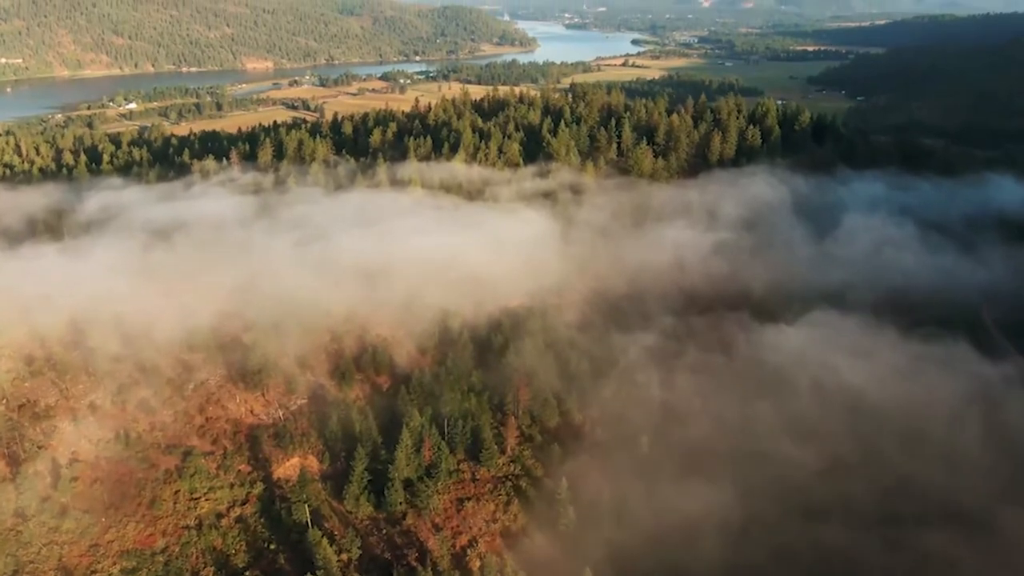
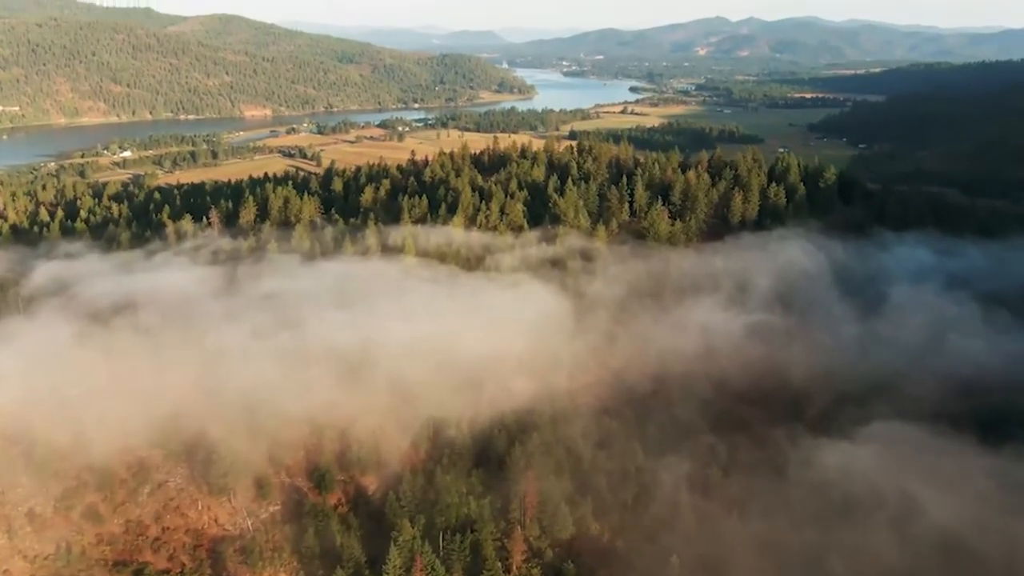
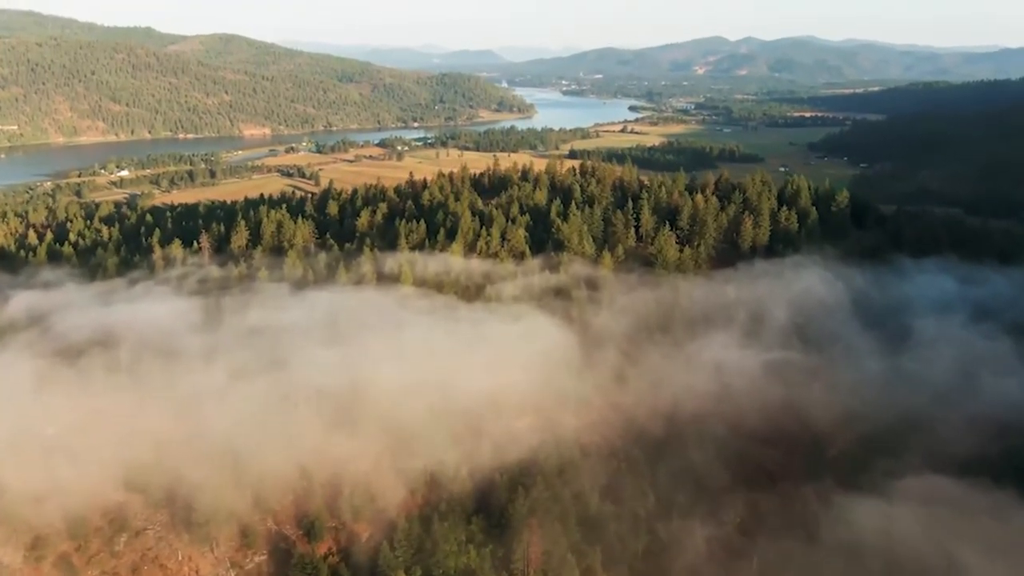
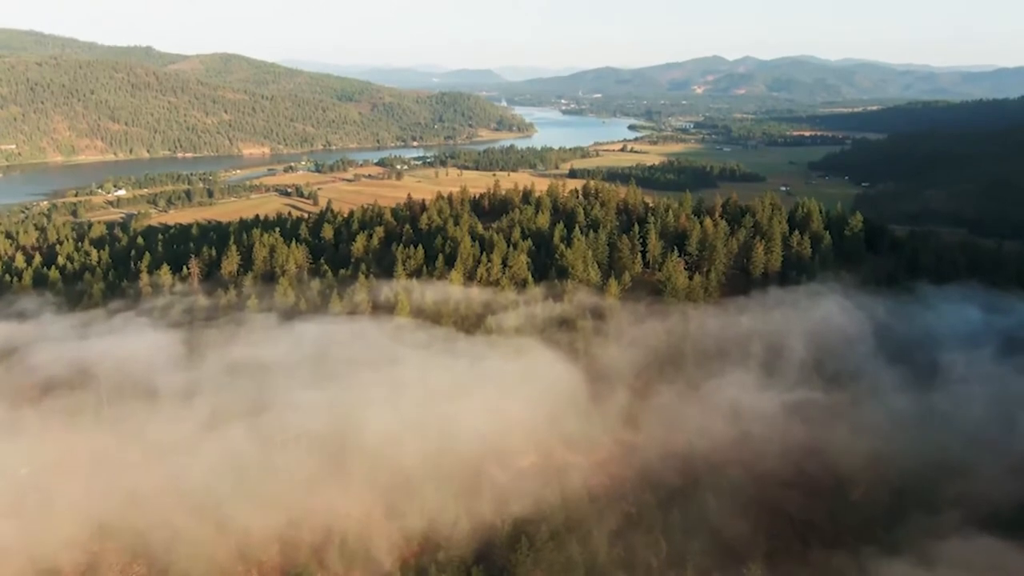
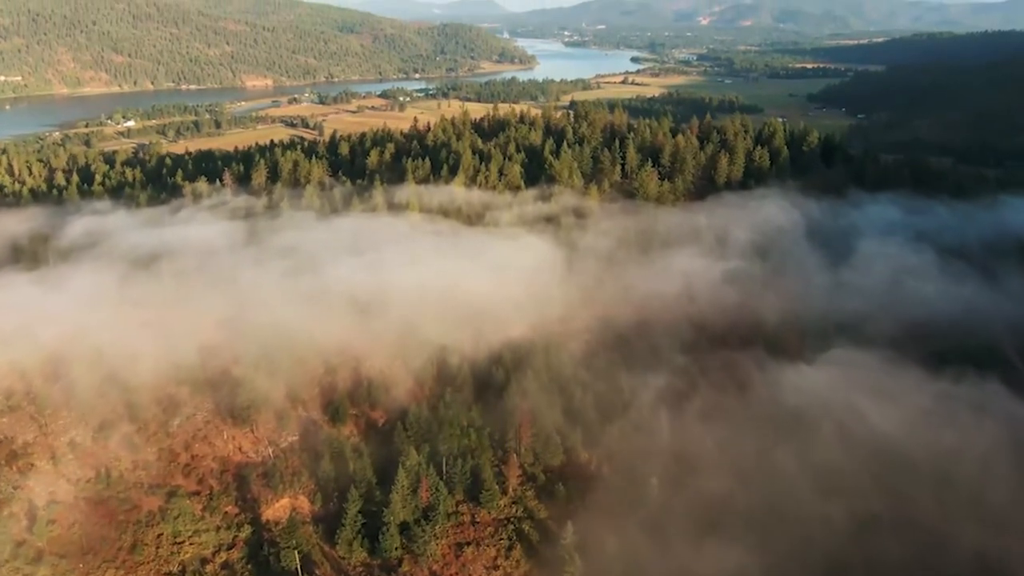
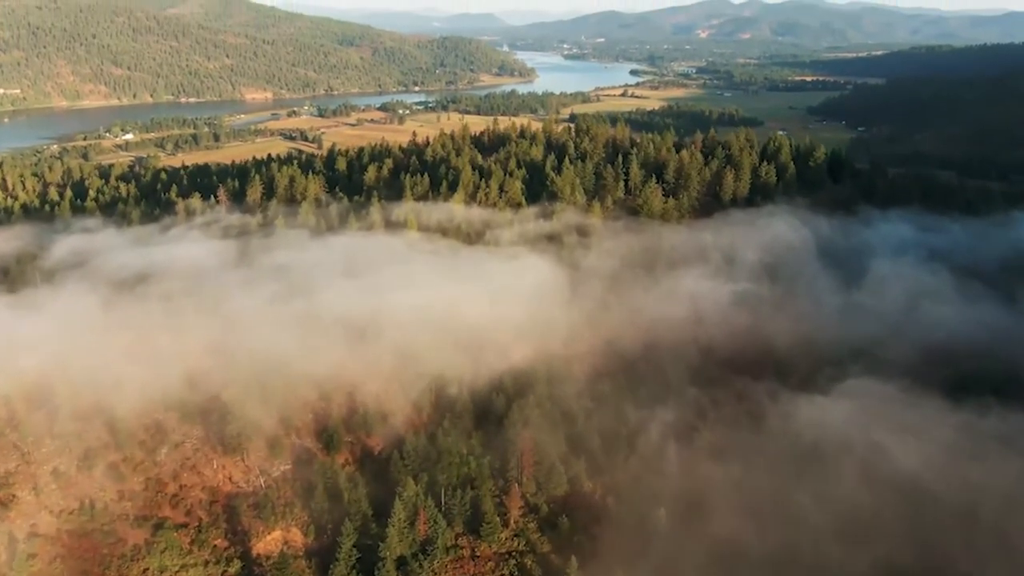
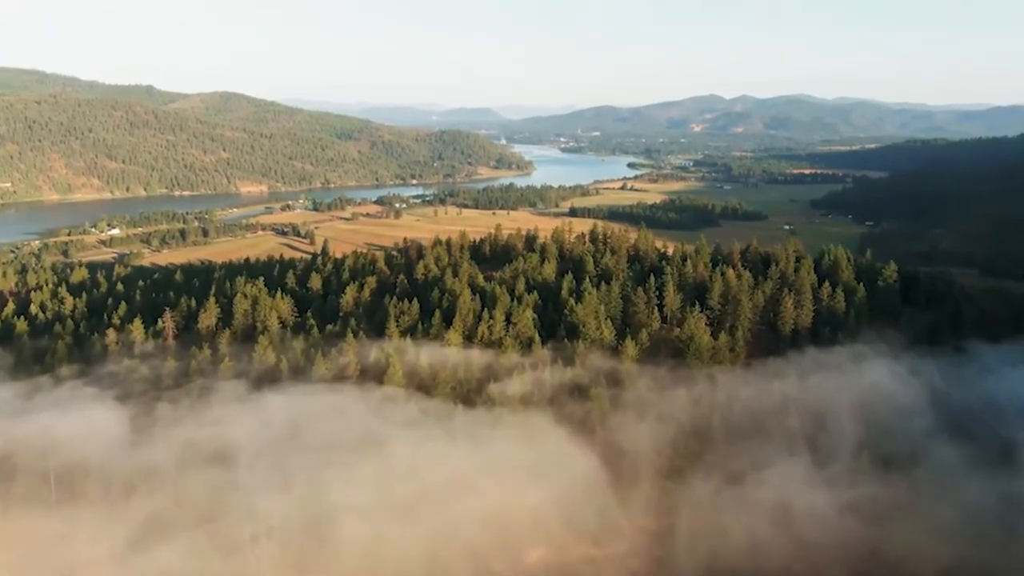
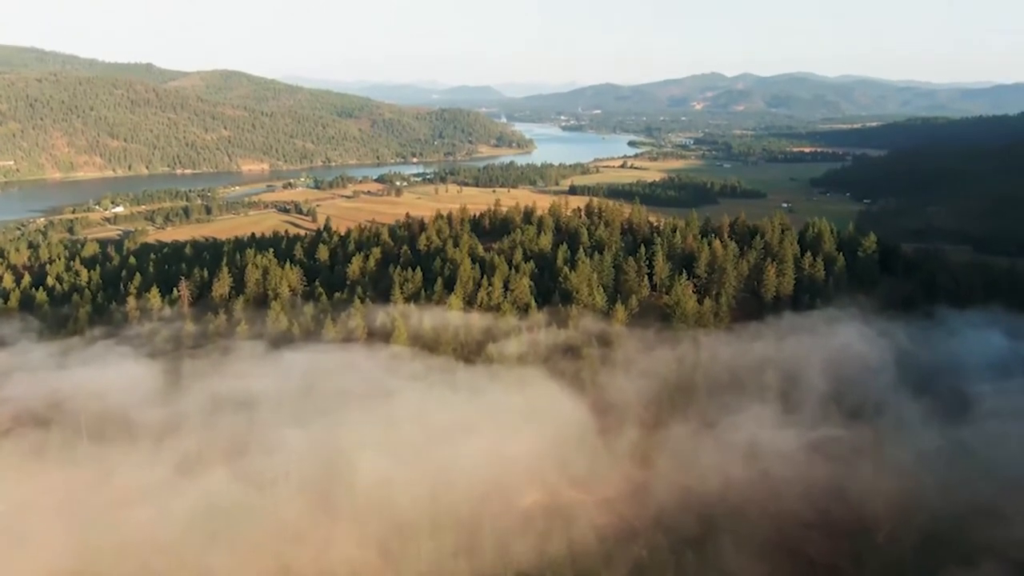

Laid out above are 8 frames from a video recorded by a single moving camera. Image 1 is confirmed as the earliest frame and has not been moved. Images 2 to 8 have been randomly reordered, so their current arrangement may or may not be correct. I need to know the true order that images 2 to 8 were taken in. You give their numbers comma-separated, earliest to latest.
5, 6, 2, 3, 4, 8, 7
